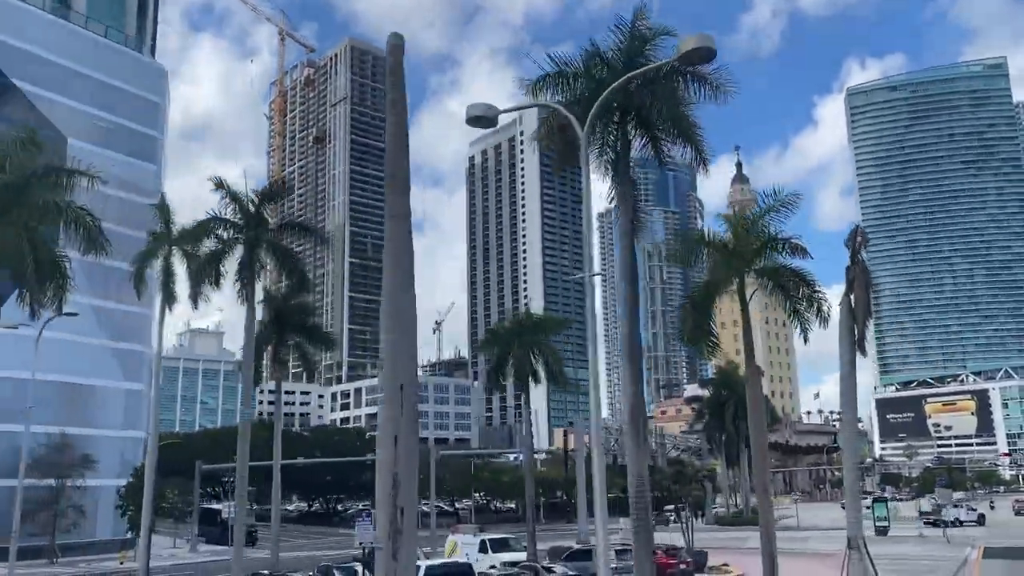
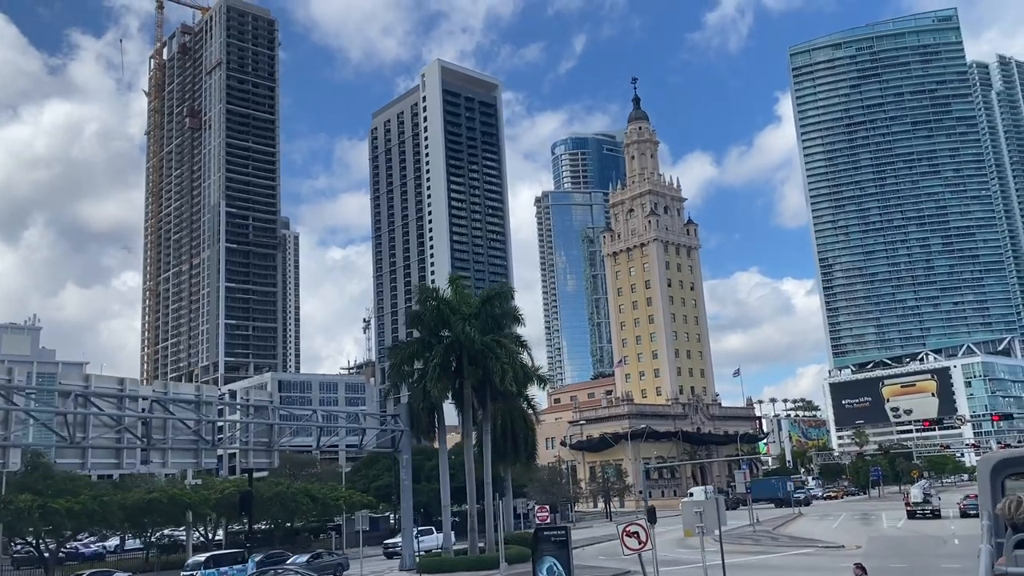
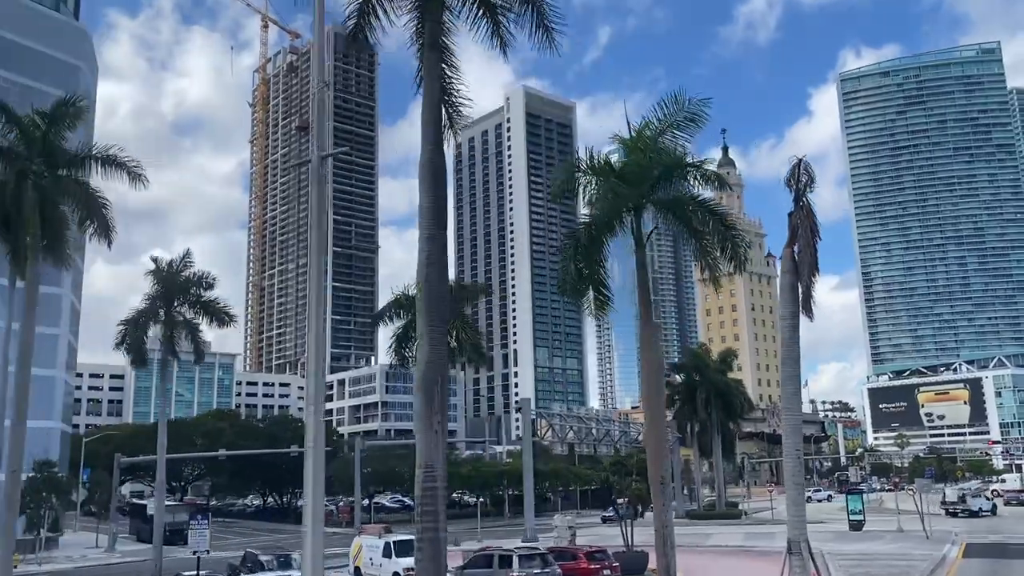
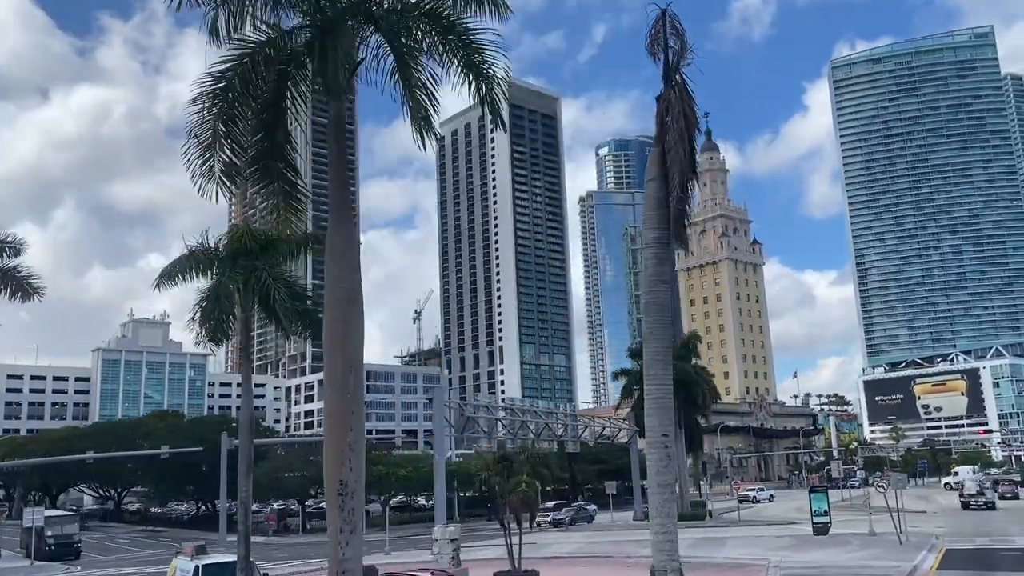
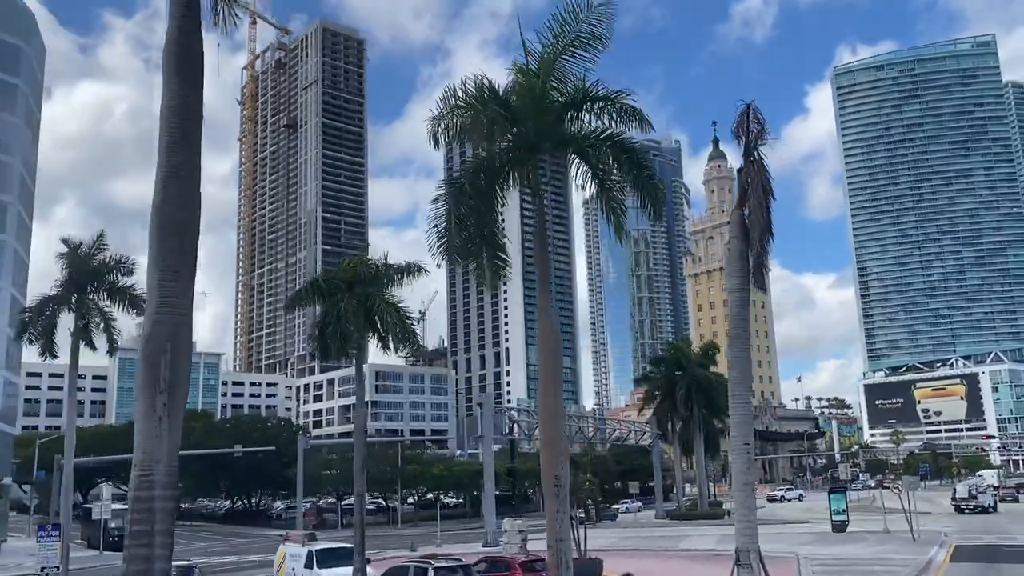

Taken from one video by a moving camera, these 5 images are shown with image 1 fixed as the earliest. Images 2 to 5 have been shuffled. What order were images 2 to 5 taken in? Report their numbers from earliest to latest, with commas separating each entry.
3, 5, 4, 2
